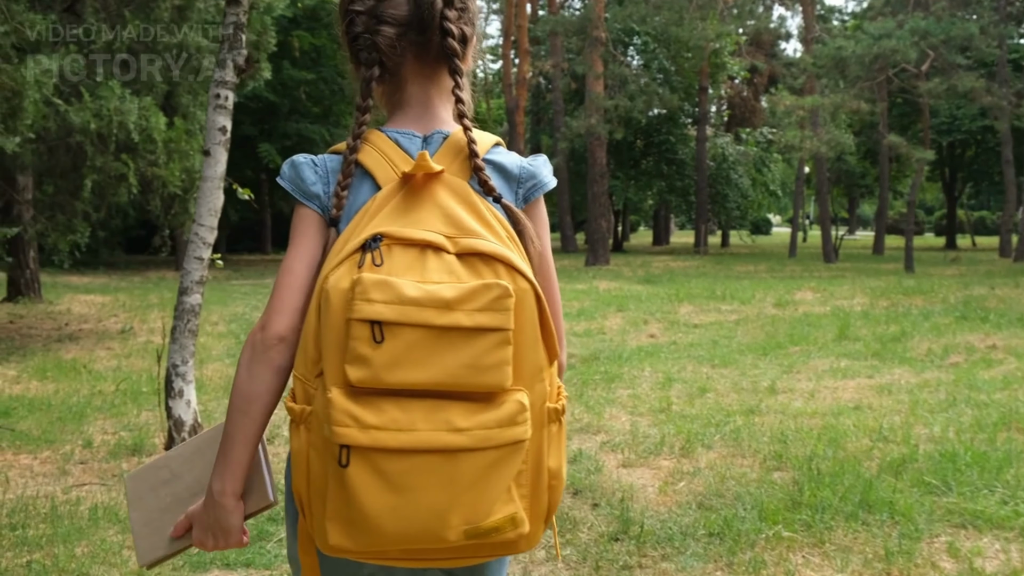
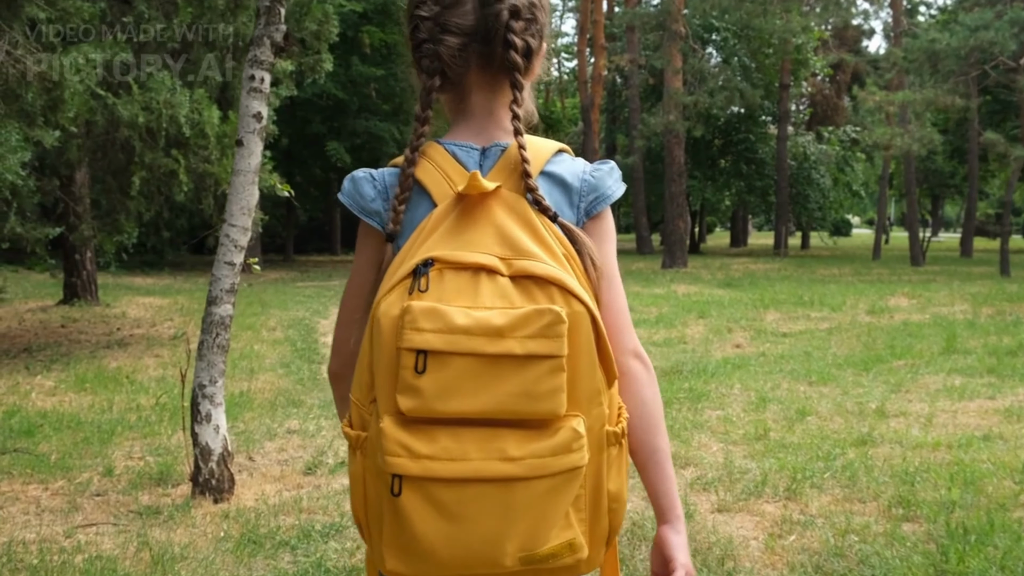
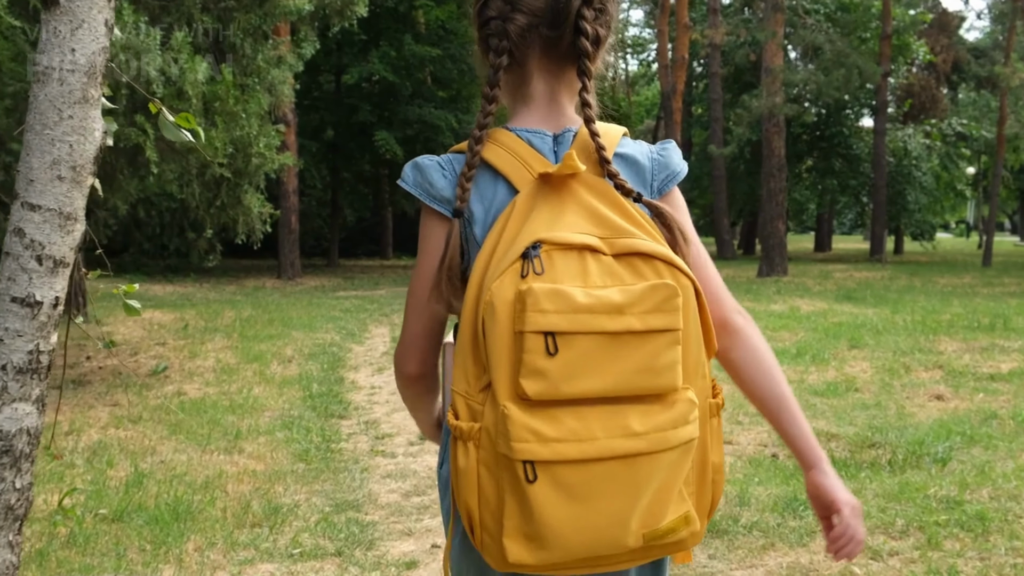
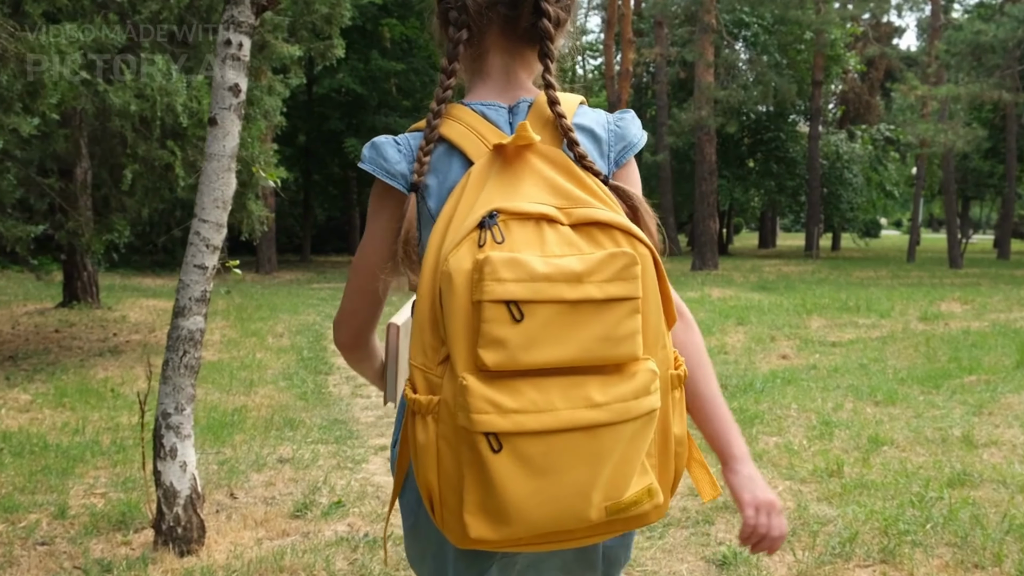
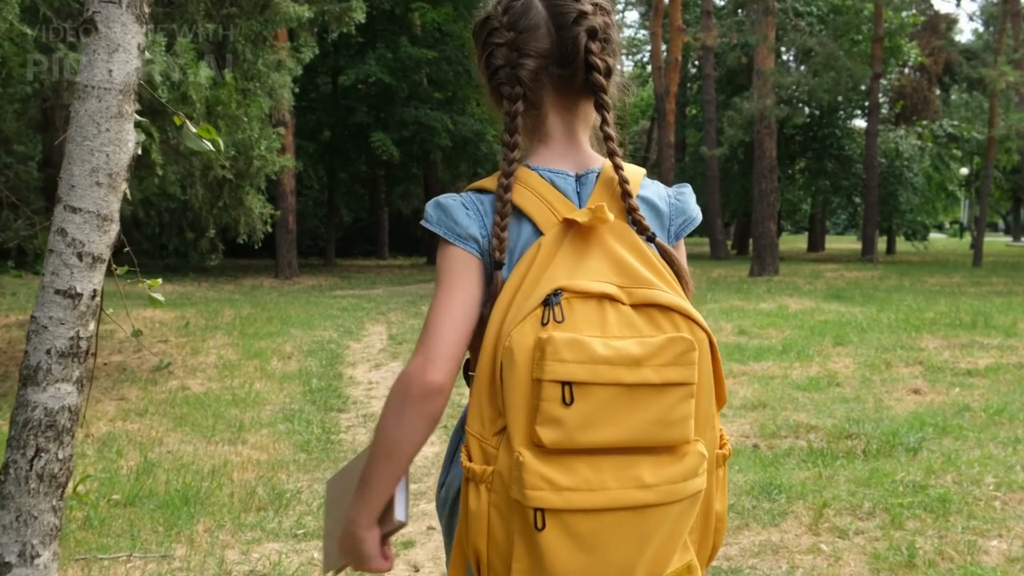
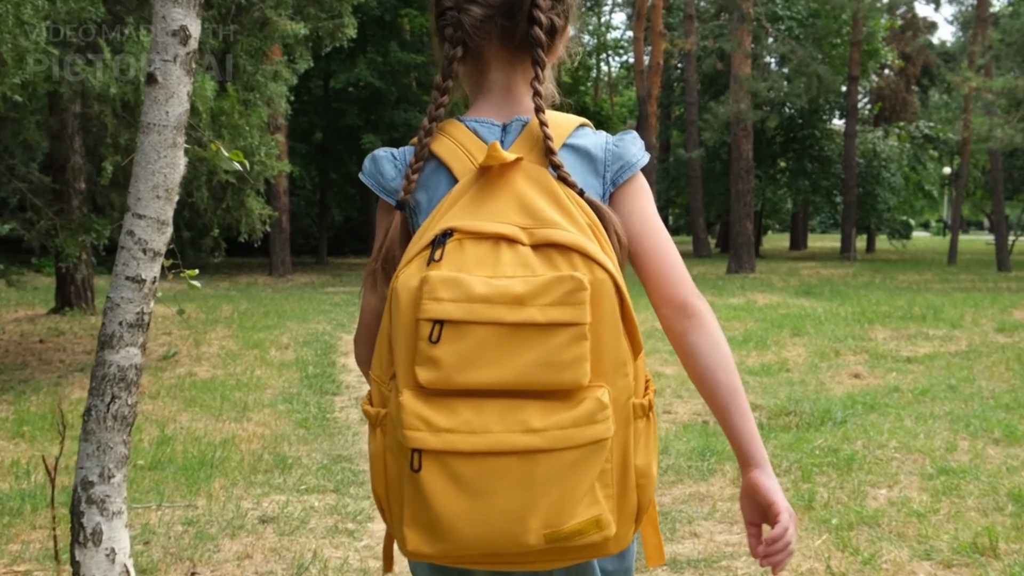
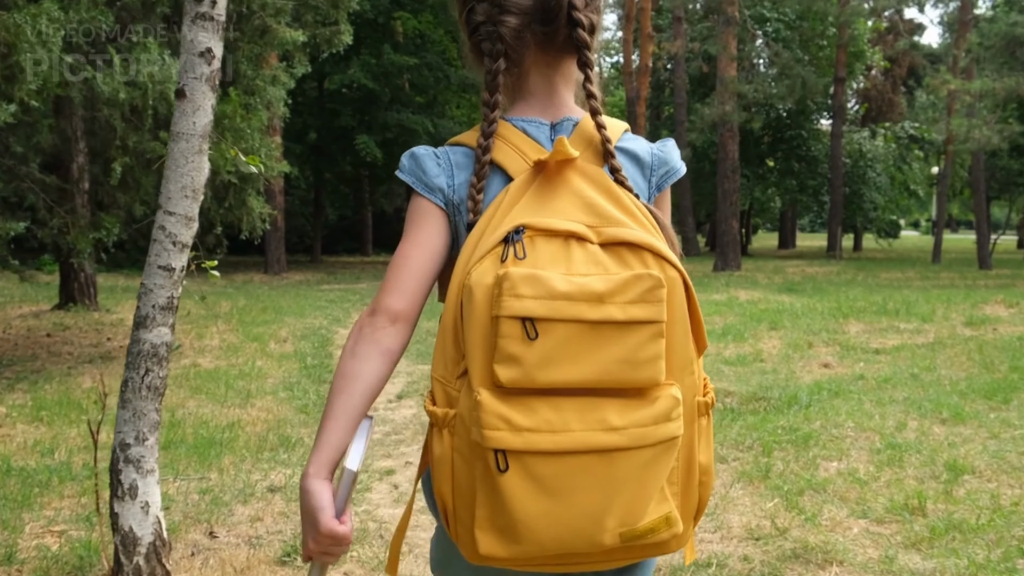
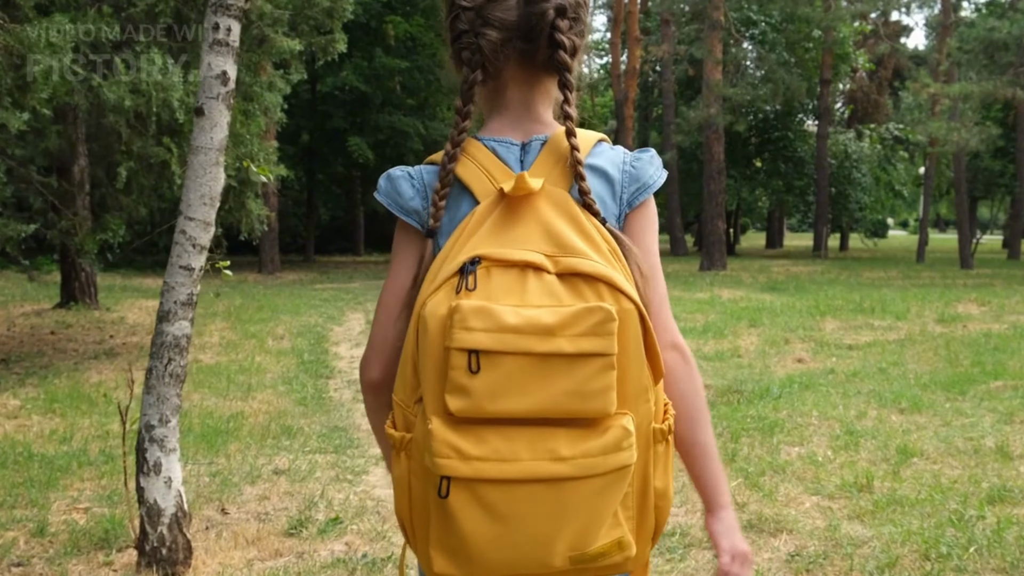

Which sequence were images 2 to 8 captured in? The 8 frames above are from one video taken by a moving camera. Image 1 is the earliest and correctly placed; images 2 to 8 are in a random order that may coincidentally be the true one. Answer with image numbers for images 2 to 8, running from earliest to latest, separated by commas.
2, 4, 8, 7, 6, 5, 3
